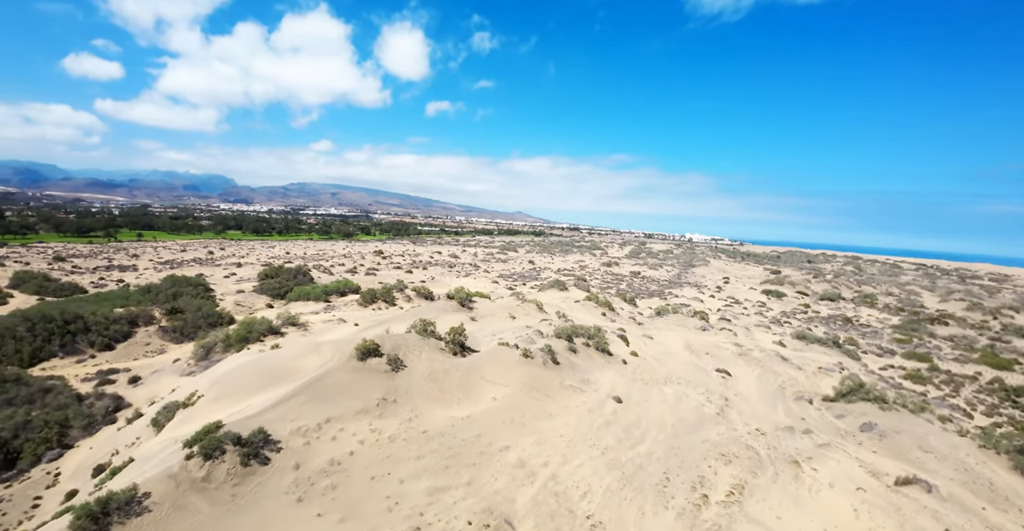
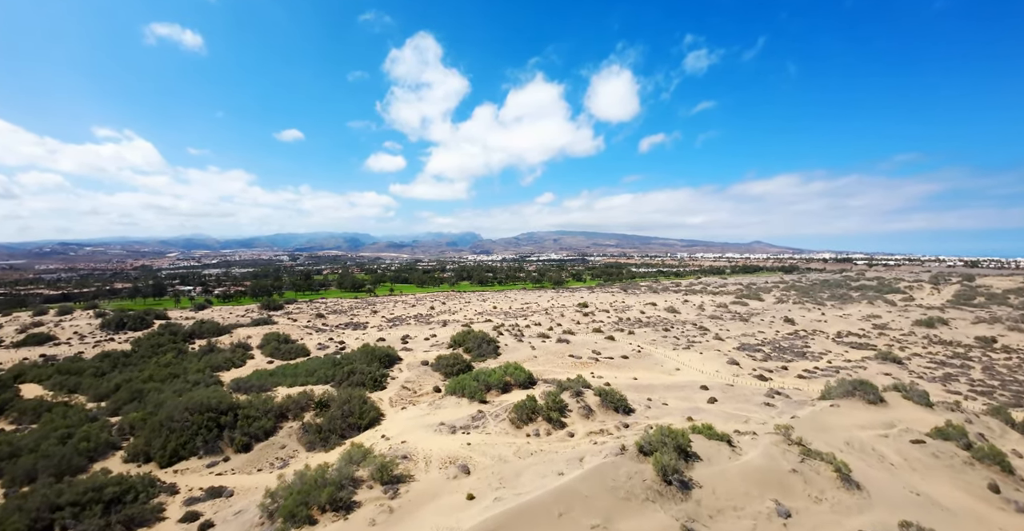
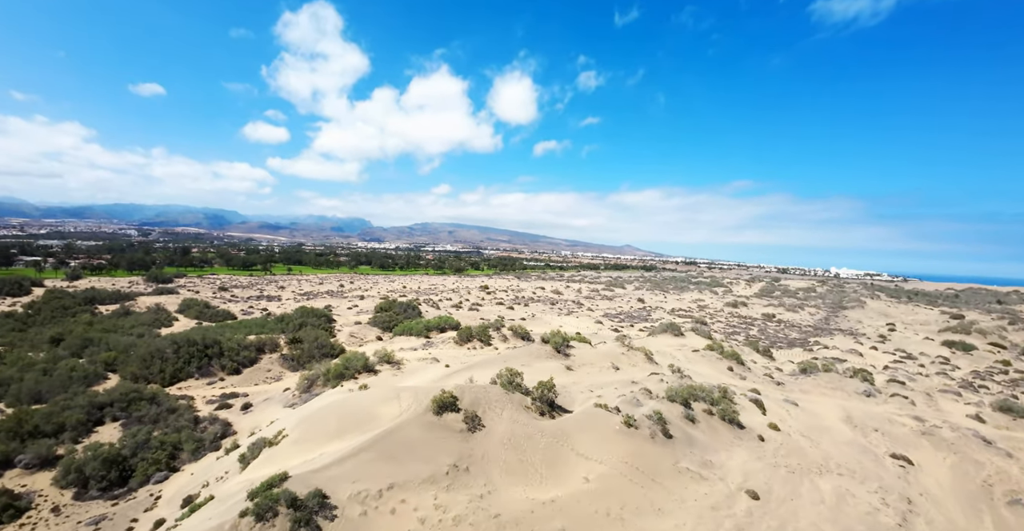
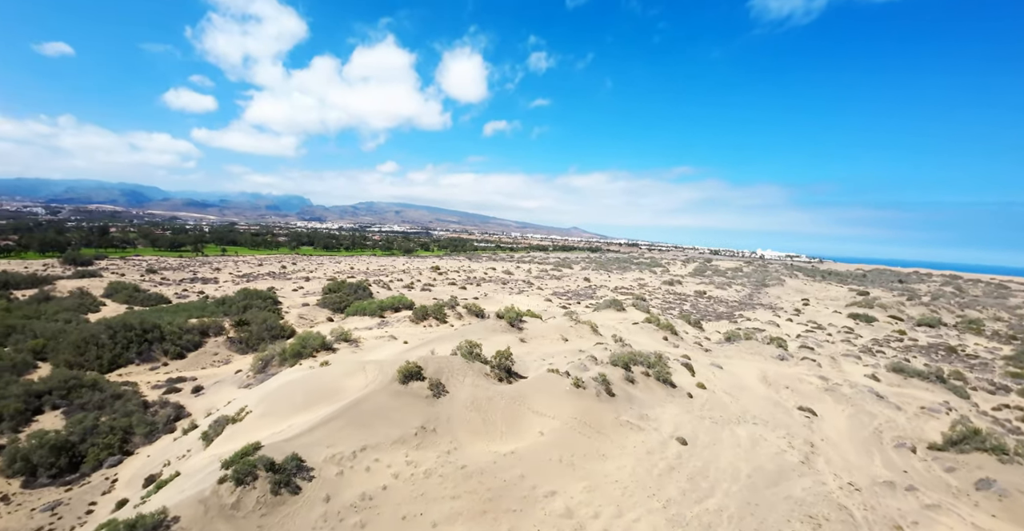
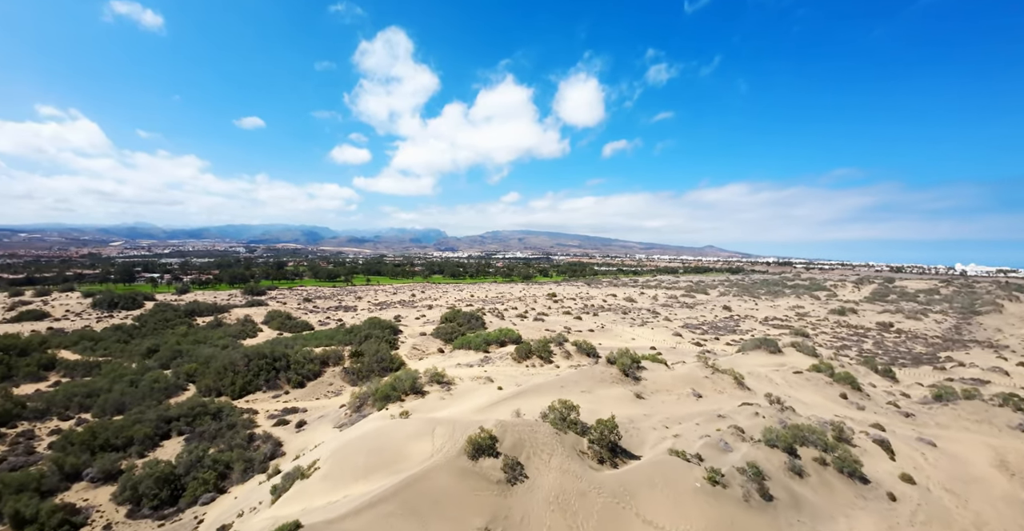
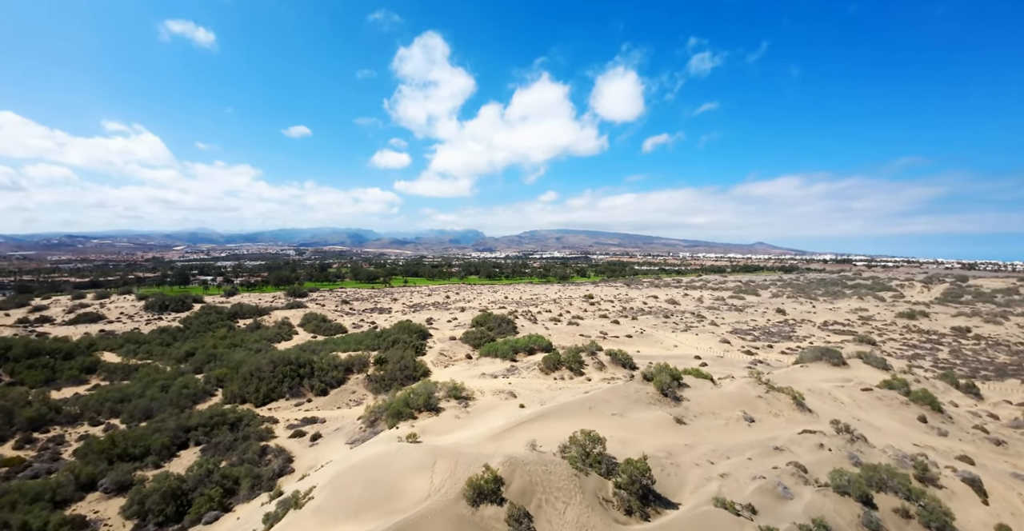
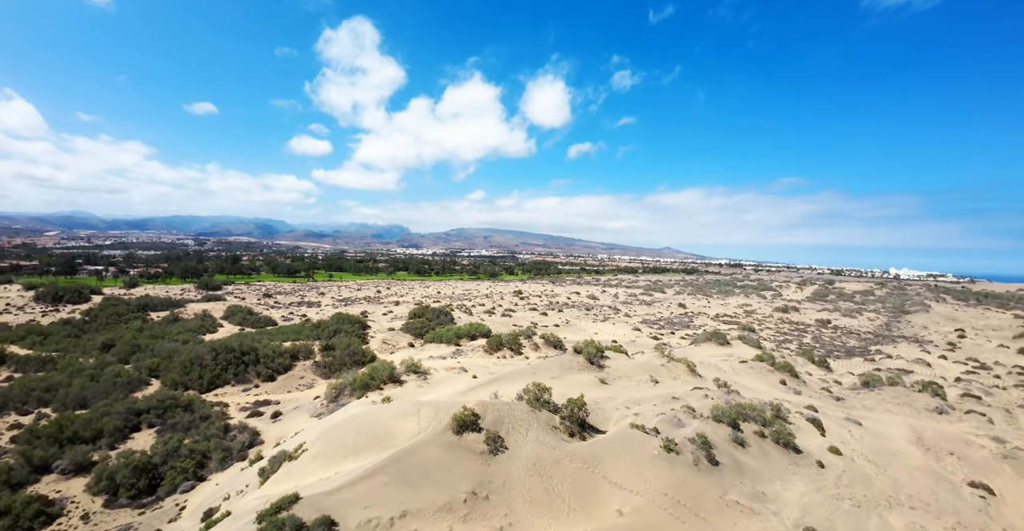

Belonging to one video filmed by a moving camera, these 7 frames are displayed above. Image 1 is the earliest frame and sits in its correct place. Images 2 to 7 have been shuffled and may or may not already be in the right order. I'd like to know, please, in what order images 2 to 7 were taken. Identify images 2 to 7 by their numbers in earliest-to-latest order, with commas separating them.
4, 3, 7, 5, 6, 2
